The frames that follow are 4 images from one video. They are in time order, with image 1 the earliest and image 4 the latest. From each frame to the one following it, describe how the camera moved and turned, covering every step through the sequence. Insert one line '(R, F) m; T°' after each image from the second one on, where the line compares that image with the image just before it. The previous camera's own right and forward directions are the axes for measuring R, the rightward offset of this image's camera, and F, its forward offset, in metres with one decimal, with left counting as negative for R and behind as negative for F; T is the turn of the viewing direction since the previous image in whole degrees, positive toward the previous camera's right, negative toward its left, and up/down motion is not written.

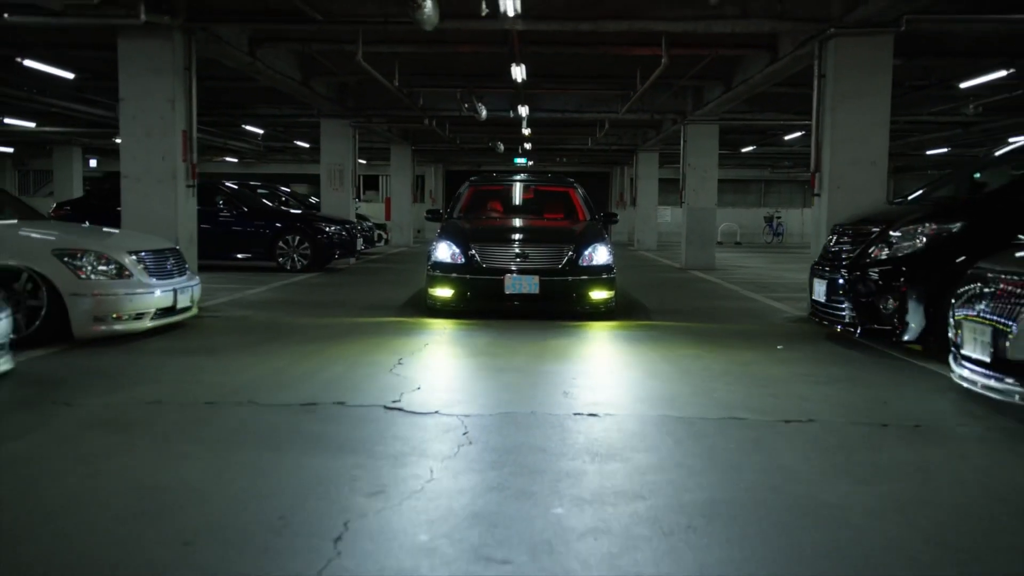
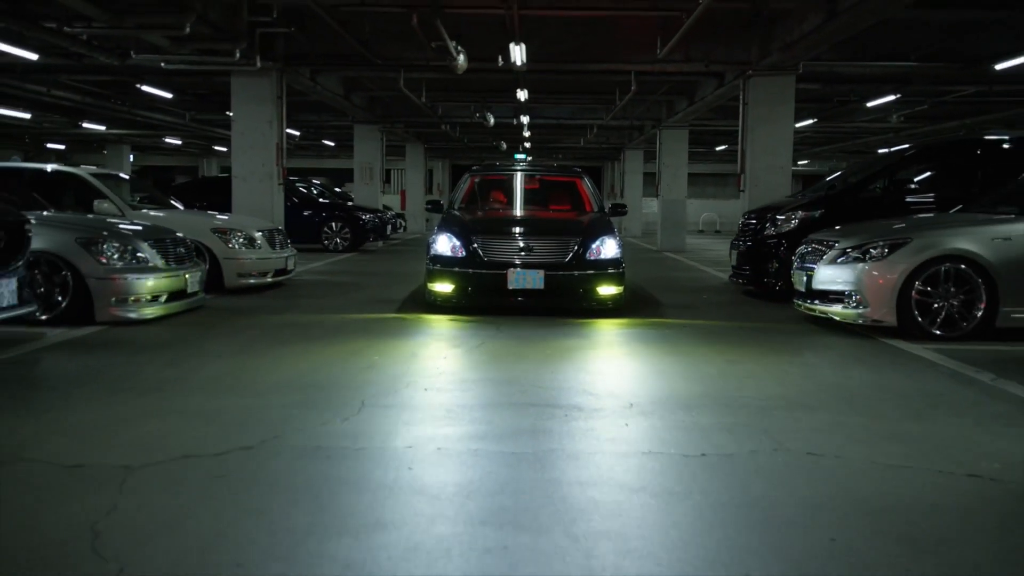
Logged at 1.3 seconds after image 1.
(-0.1, -3.6) m; 0°
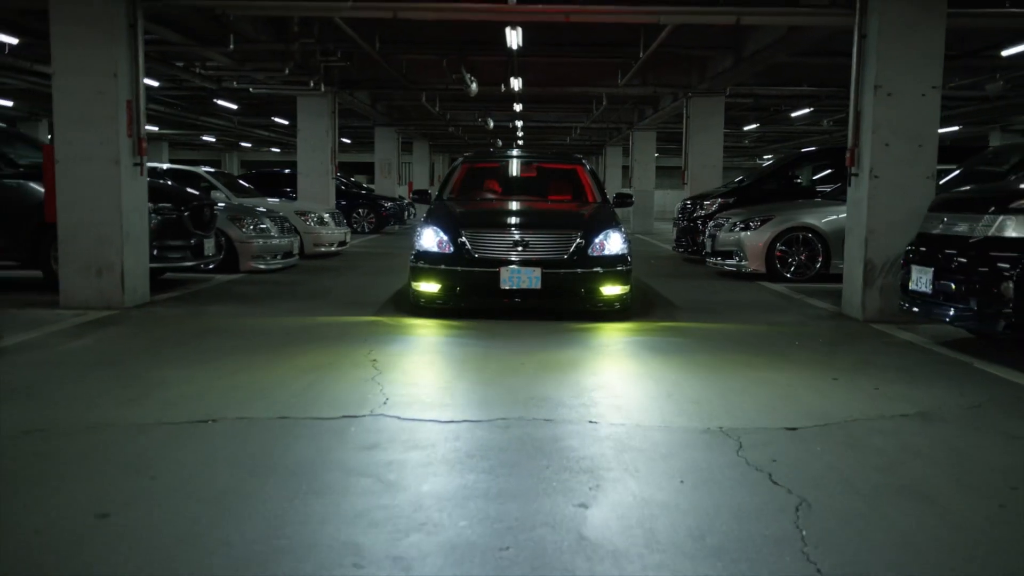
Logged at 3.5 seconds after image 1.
(-0.2, -4.2) m; +1°
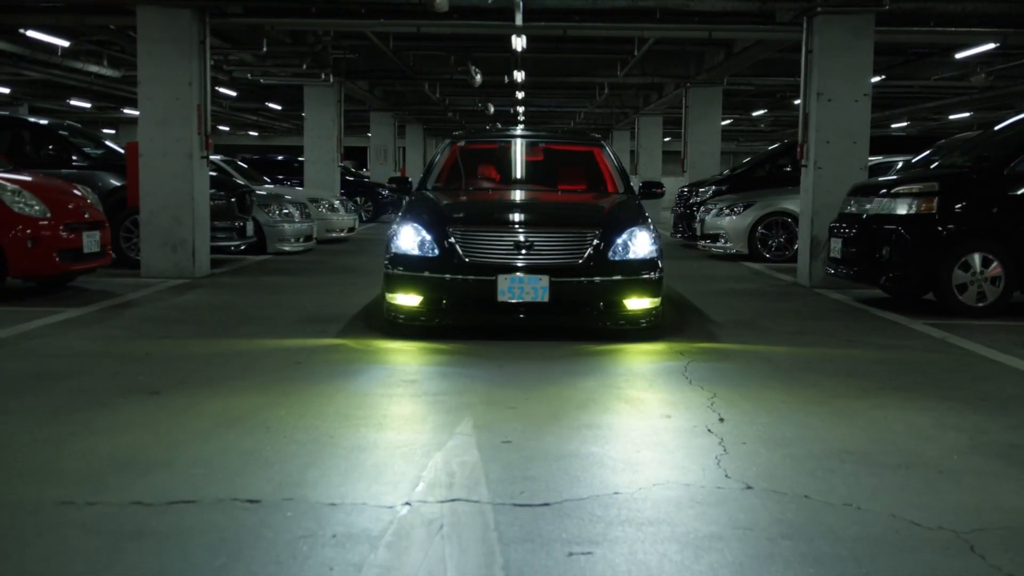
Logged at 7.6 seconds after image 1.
(-0.1, -1.7) m; 0°
